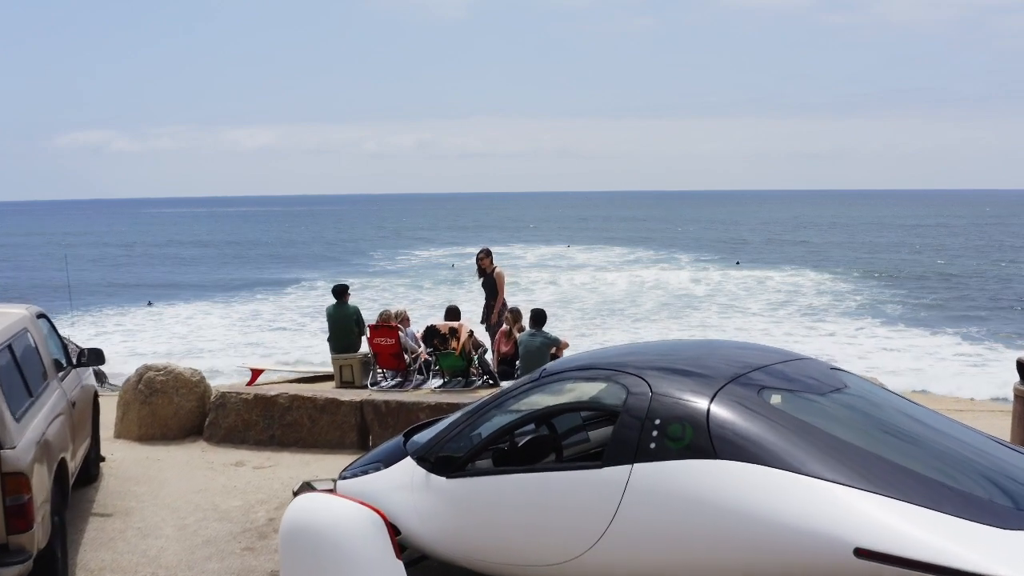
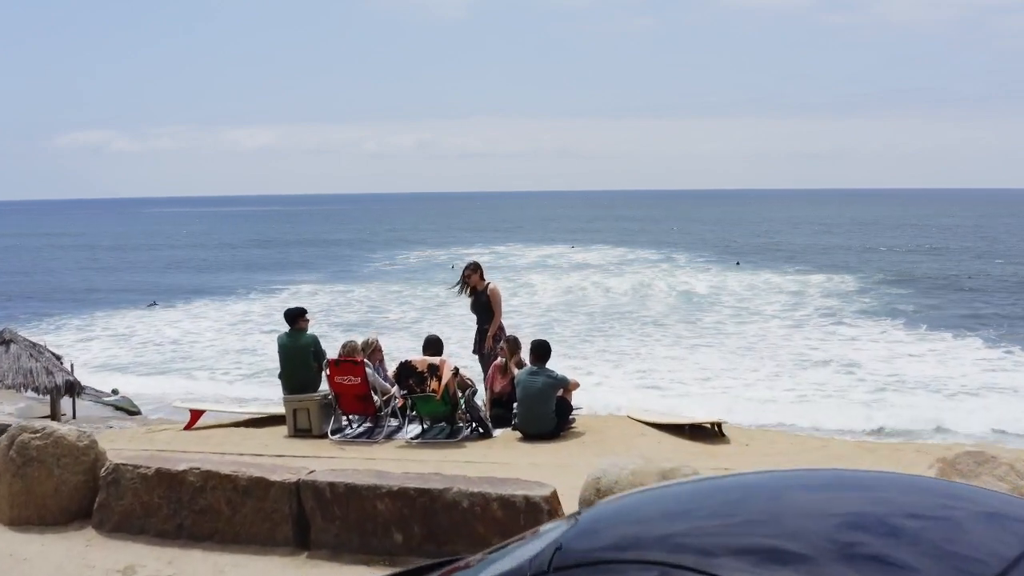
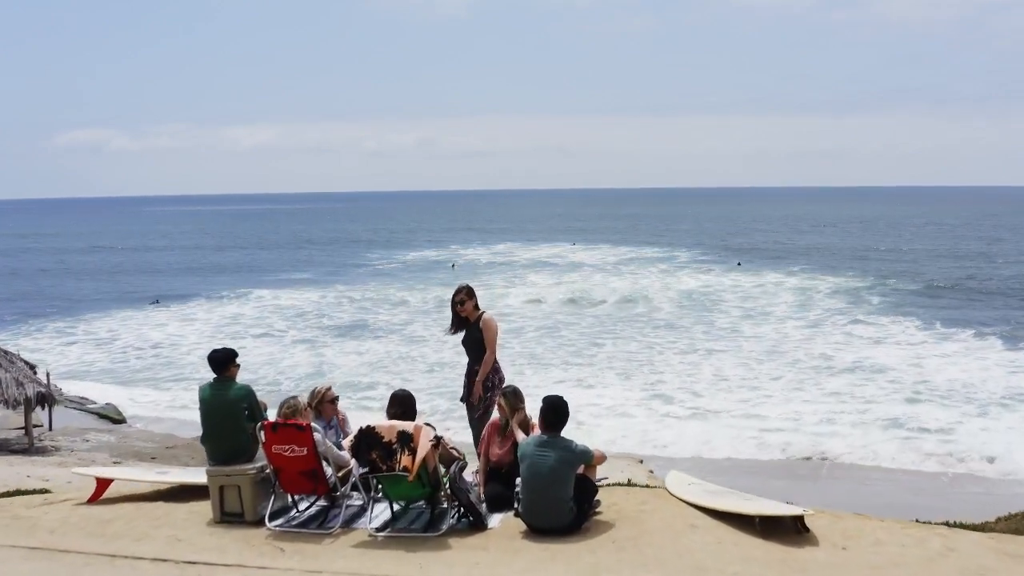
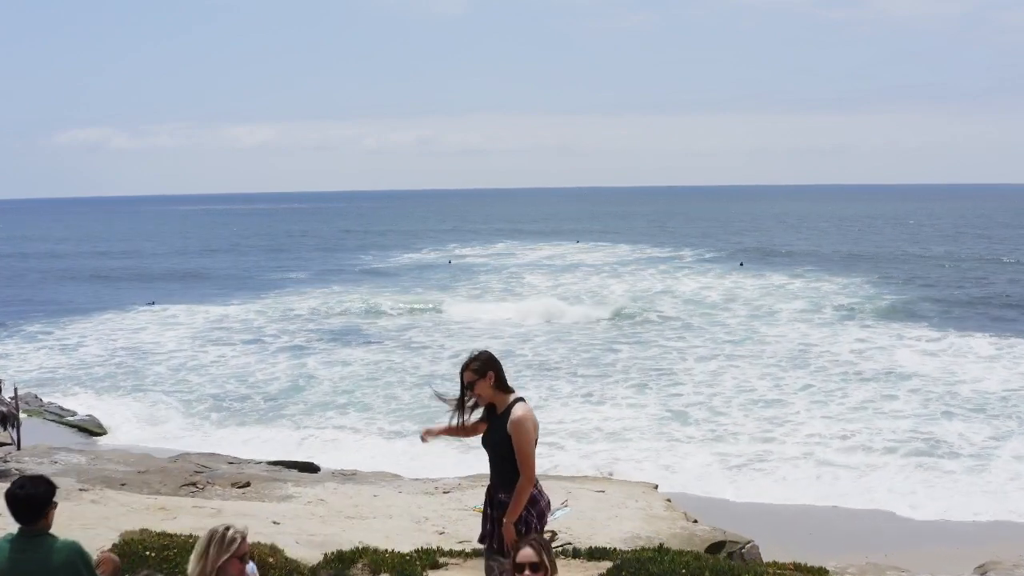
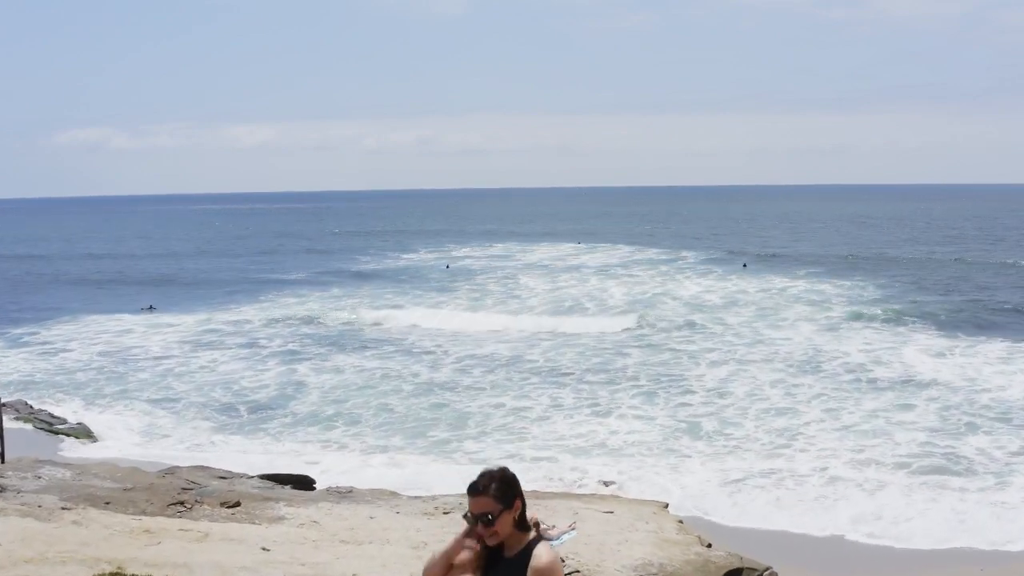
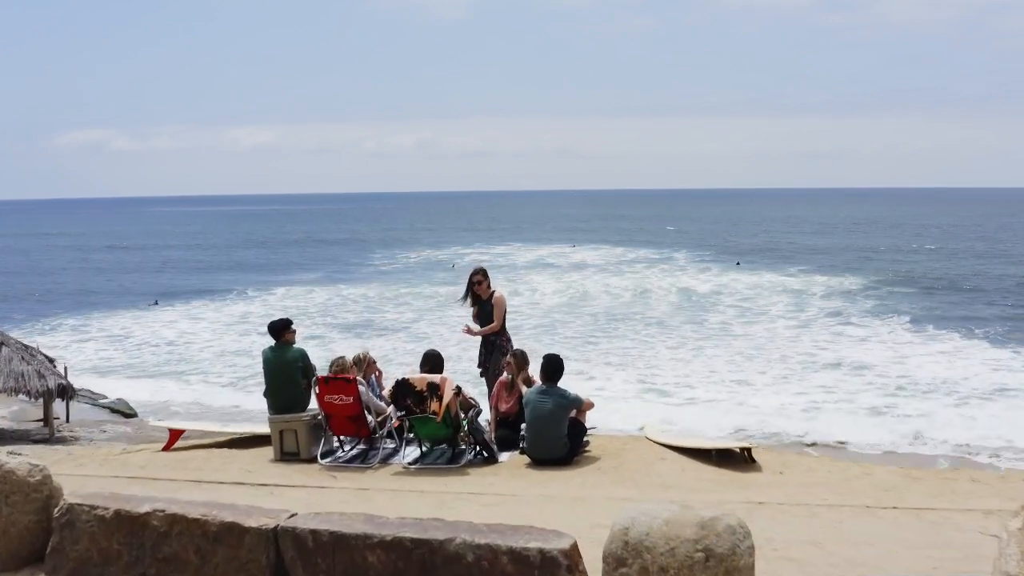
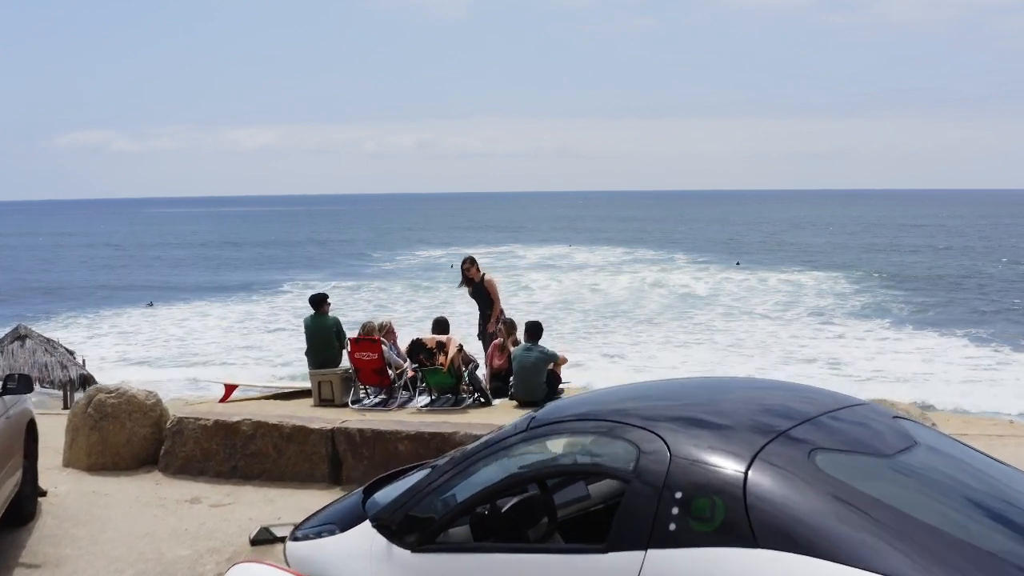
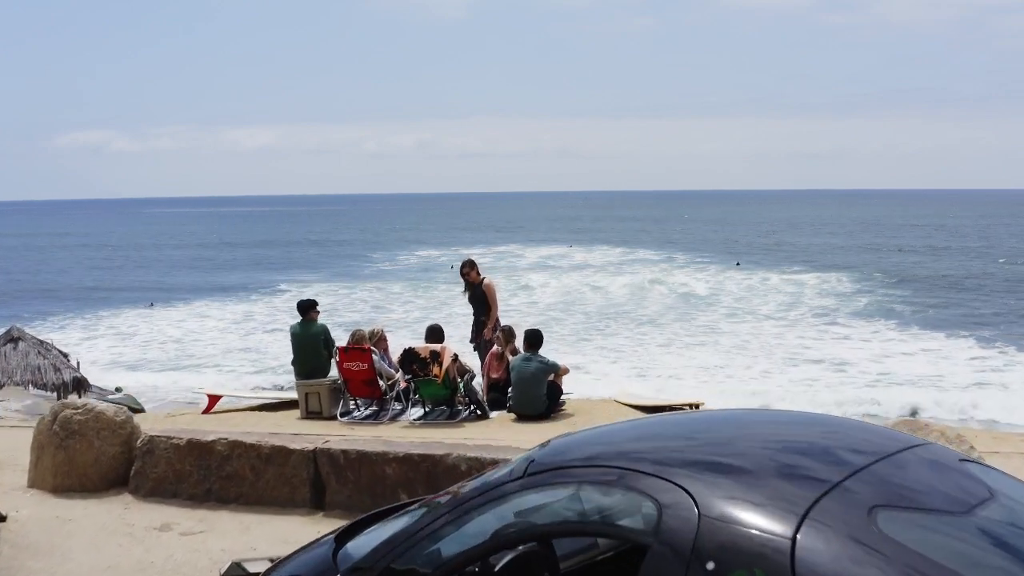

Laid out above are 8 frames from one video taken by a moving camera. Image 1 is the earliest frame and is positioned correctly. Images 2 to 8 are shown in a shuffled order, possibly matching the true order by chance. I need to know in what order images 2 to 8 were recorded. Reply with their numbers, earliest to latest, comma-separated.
7, 8, 2, 6, 3, 4, 5
